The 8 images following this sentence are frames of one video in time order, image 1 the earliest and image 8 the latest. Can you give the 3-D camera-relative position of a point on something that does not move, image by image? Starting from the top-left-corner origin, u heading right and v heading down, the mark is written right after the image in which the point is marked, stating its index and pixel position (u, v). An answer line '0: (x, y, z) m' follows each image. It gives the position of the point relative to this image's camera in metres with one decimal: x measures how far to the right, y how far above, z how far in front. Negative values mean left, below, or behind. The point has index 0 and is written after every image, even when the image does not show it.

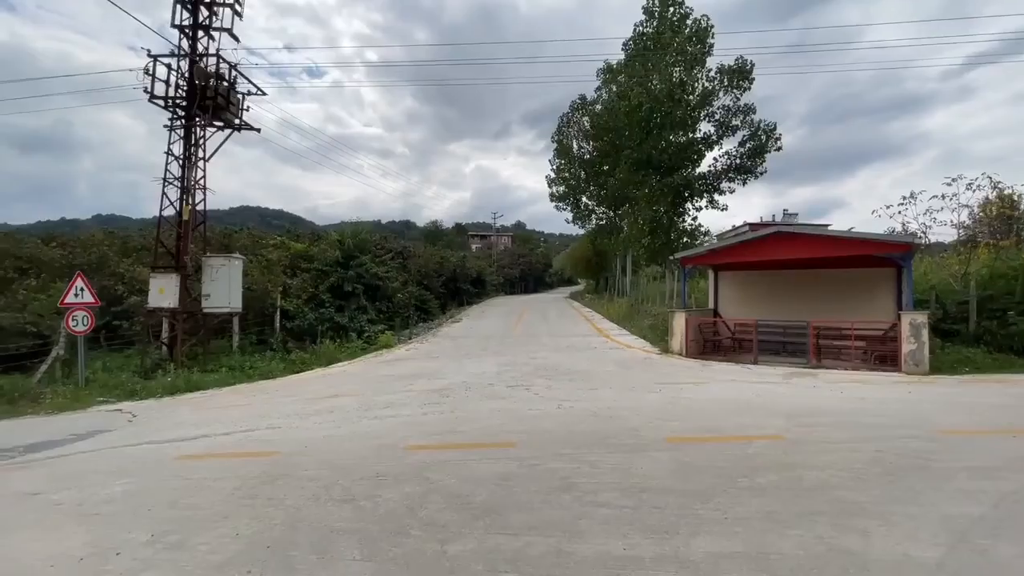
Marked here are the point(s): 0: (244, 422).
0: (-5.1, -2.6, +9.2) m
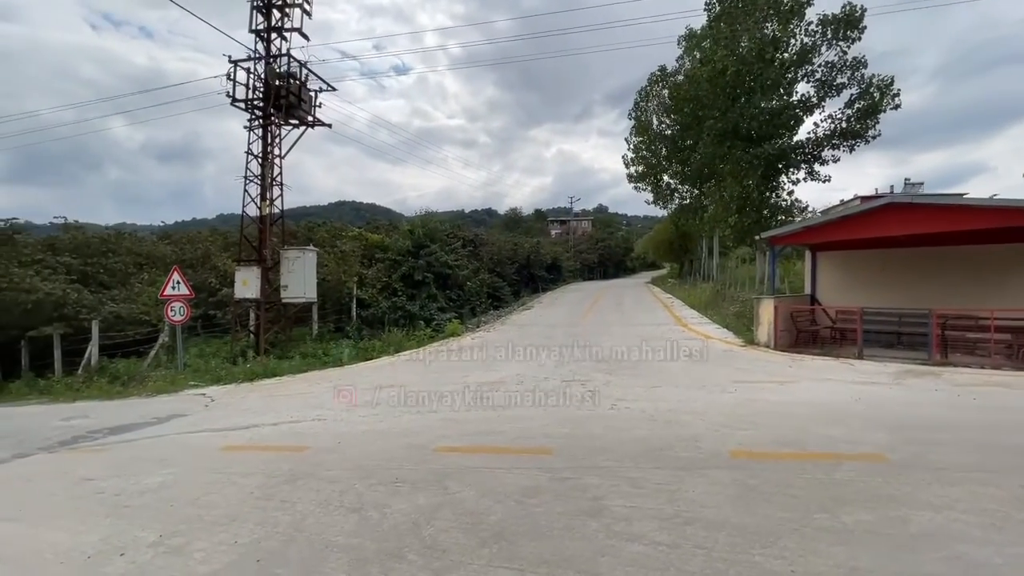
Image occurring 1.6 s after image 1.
0: (-4.2, -2.4, +9.3) m
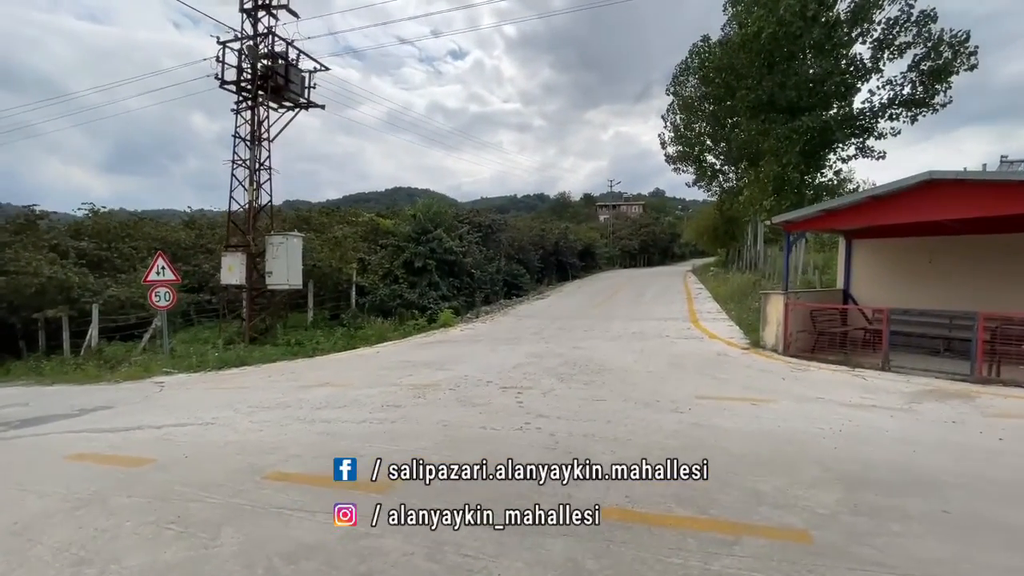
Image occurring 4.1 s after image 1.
0: (-5.7, -2.3, +8.6) m
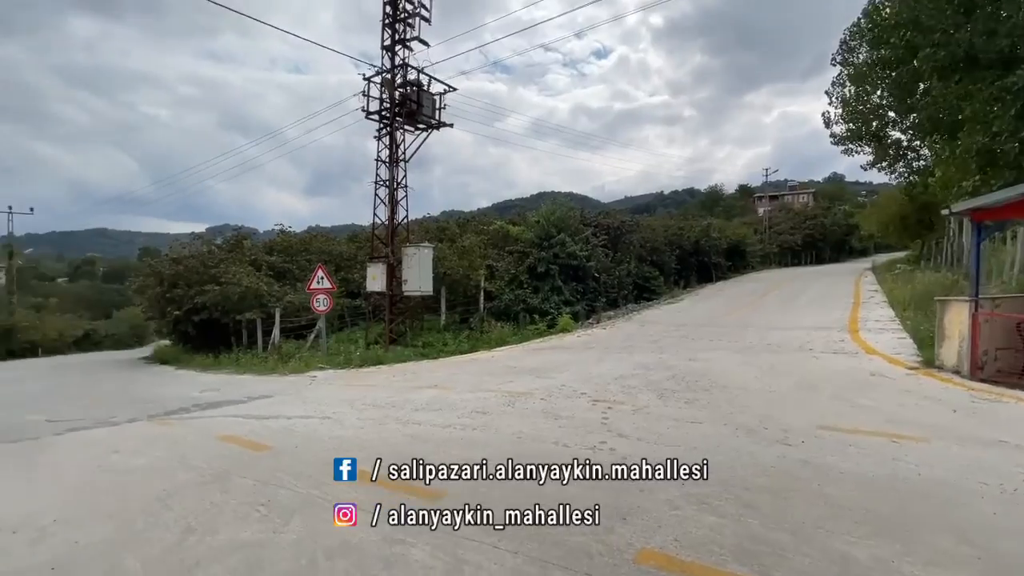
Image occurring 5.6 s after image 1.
0: (-3.9, -2.5, +9.9) m
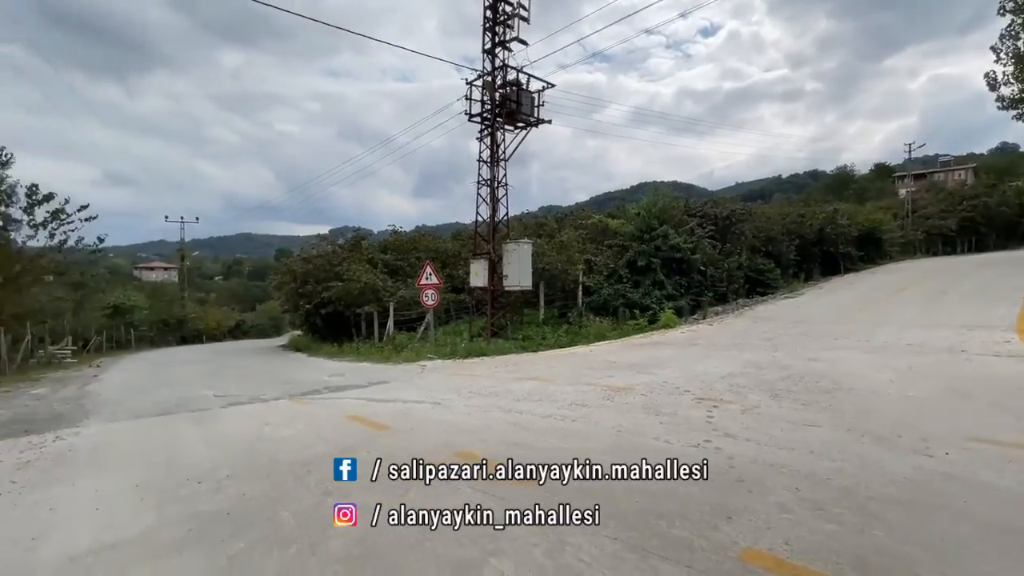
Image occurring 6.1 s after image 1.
0: (-1.7, -2.4, +10.7) m
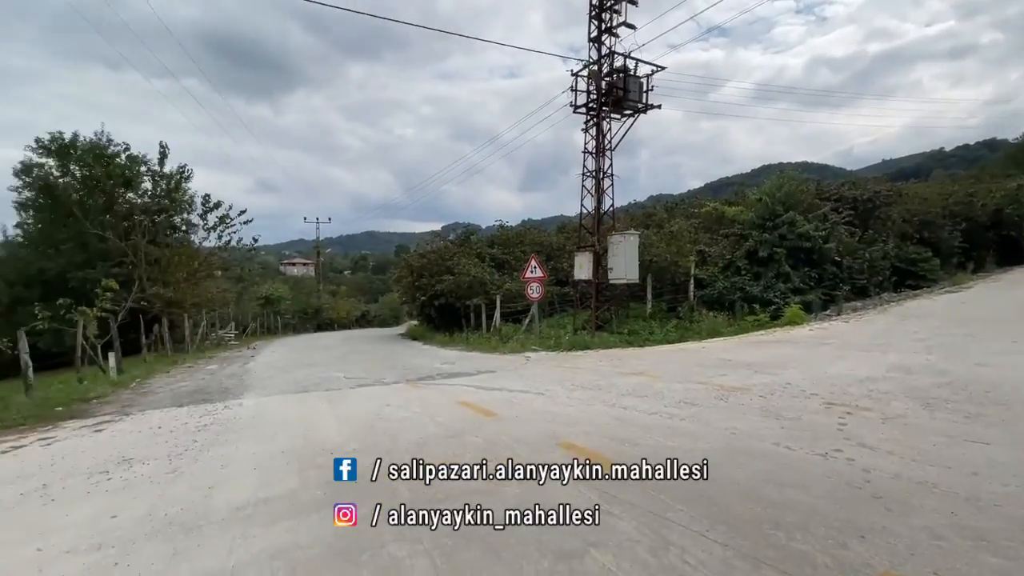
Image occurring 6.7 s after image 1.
0: (+0.6, -2.2, +10.9) m
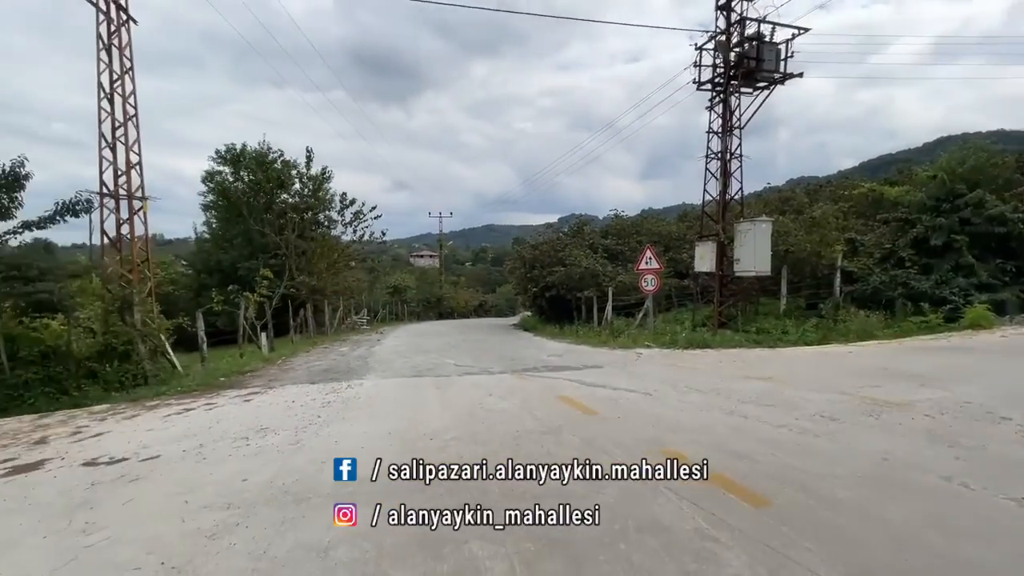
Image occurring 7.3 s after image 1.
0: (+2.9, -2.0, +10.2) m
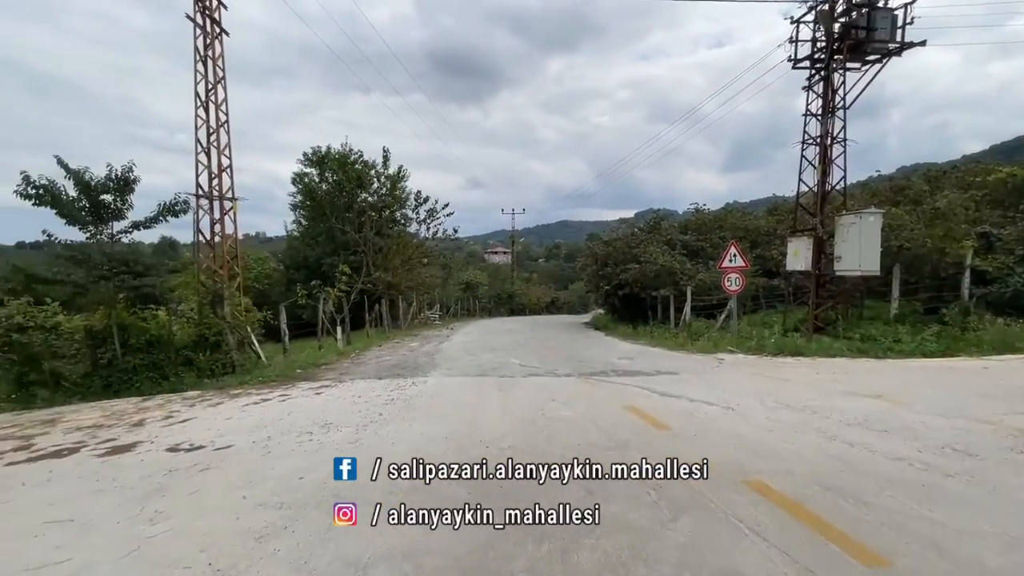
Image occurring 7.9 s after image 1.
0: (+4.1, -2.1, +9.2) m
